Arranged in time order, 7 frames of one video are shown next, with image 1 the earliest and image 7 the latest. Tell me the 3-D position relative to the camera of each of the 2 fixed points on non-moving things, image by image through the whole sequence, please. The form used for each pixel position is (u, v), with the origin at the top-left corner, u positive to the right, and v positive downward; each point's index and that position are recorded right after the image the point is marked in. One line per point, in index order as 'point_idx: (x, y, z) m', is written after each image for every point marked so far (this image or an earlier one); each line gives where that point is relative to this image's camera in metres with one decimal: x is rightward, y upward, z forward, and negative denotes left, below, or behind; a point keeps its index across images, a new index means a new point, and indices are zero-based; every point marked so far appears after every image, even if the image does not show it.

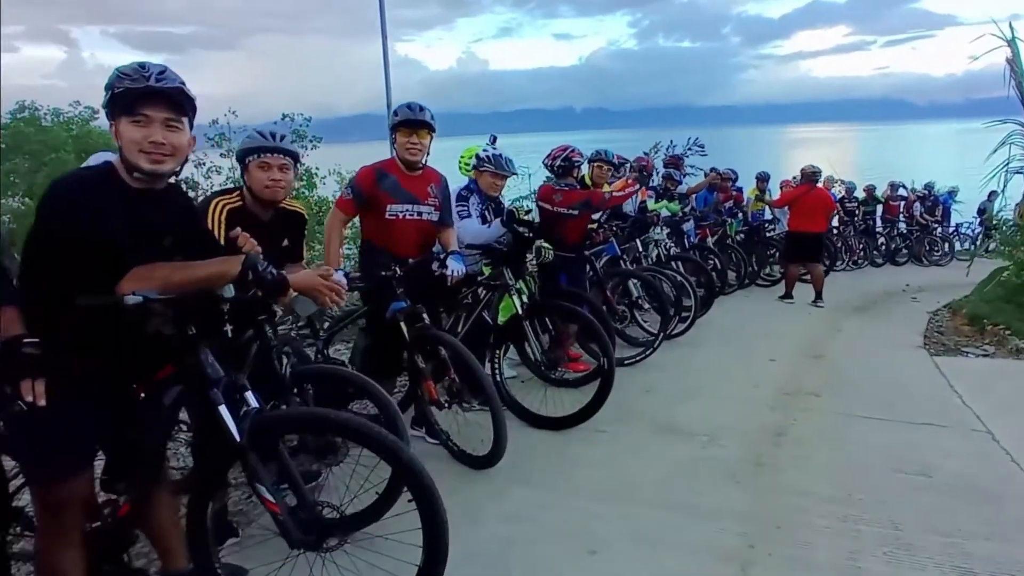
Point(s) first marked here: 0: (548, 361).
0: (+0.2, -0.5, +4.6) m
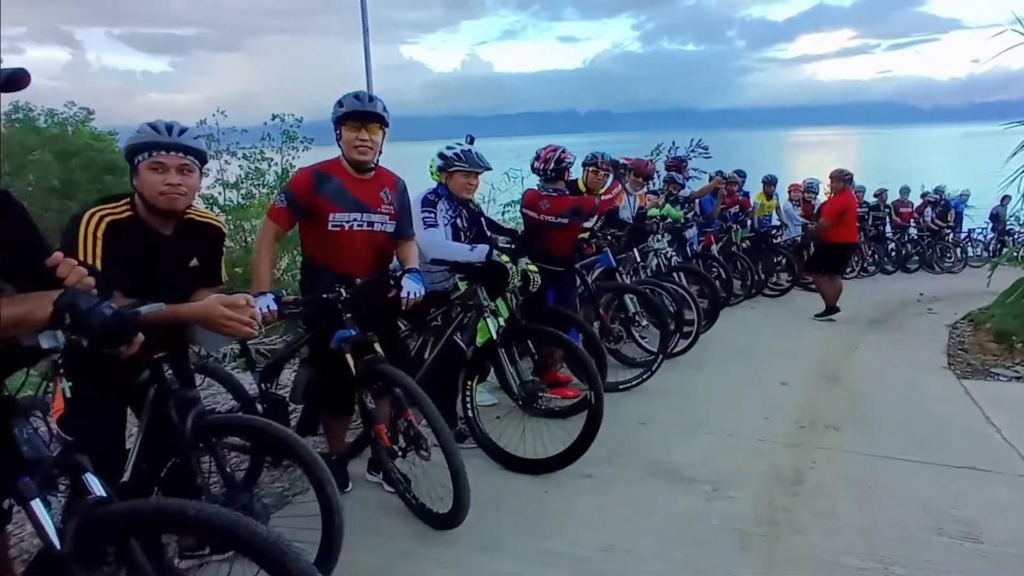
0: (+0.1, -0.6, +4.0) m
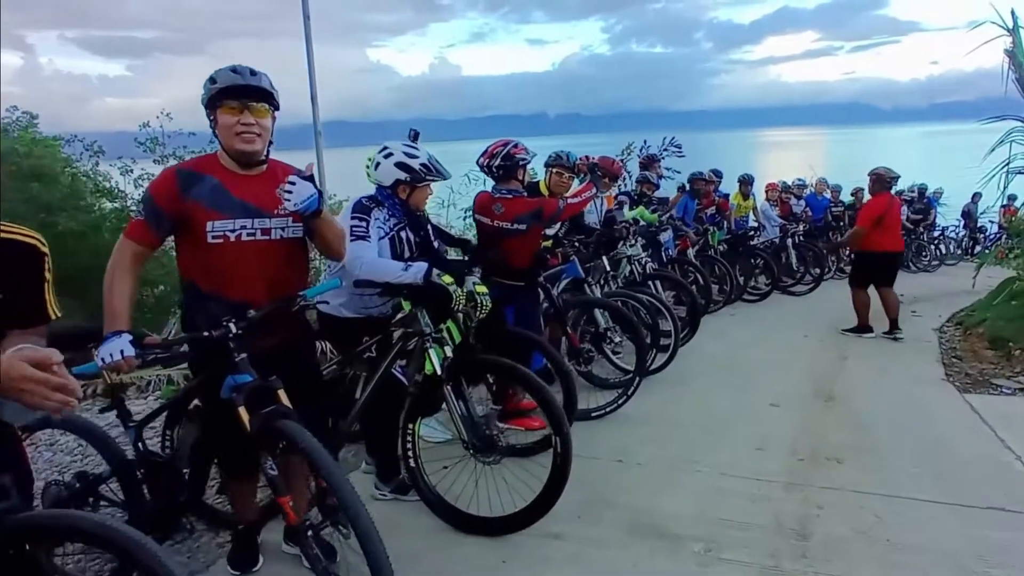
0: (-0.1, -0.7, +3.3) m
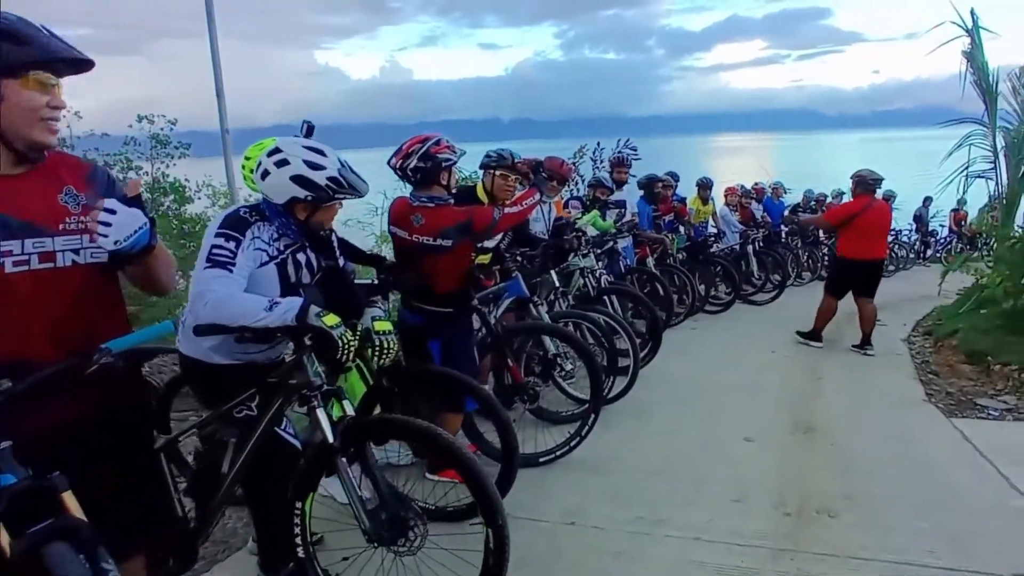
0: (-0.4, -0.8, +2.5) m
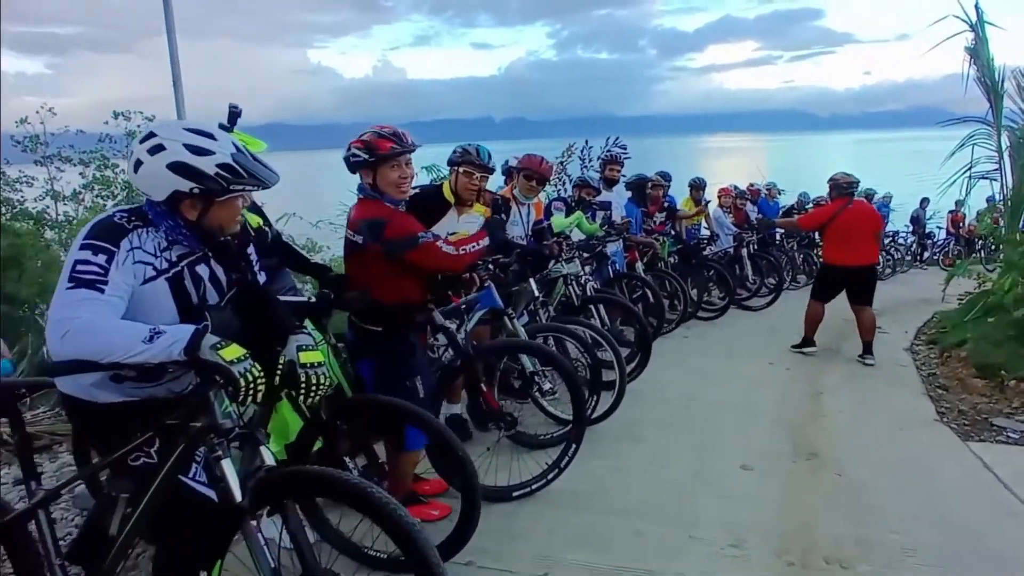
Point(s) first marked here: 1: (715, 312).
0: (-0.5, -0.9, +2.1) m
1: (+2.6, -0.3, +9.4) m
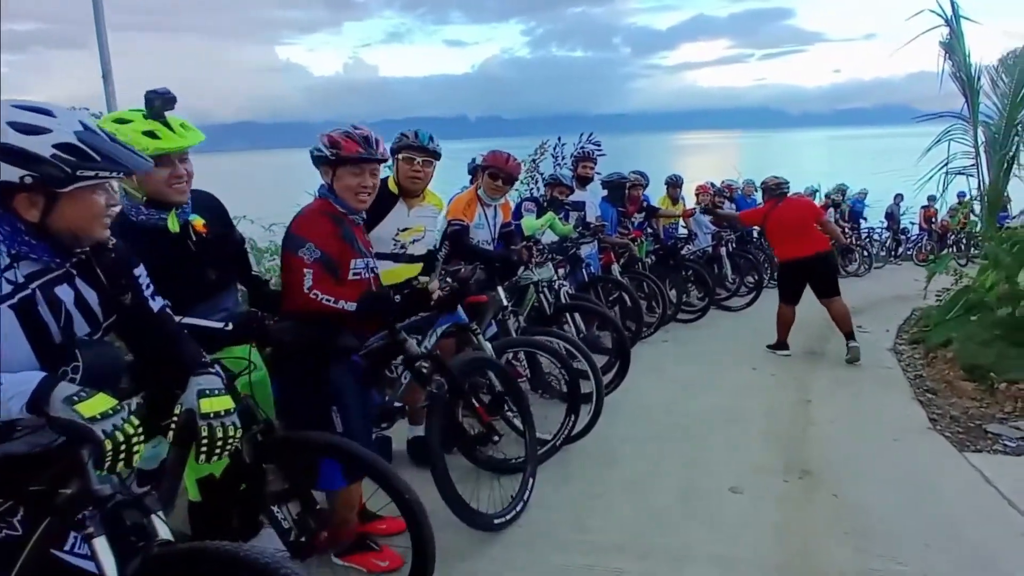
0: (-0.6, -0.9, +1.7) m
1: (+2.2, -0.3, +9.1) m
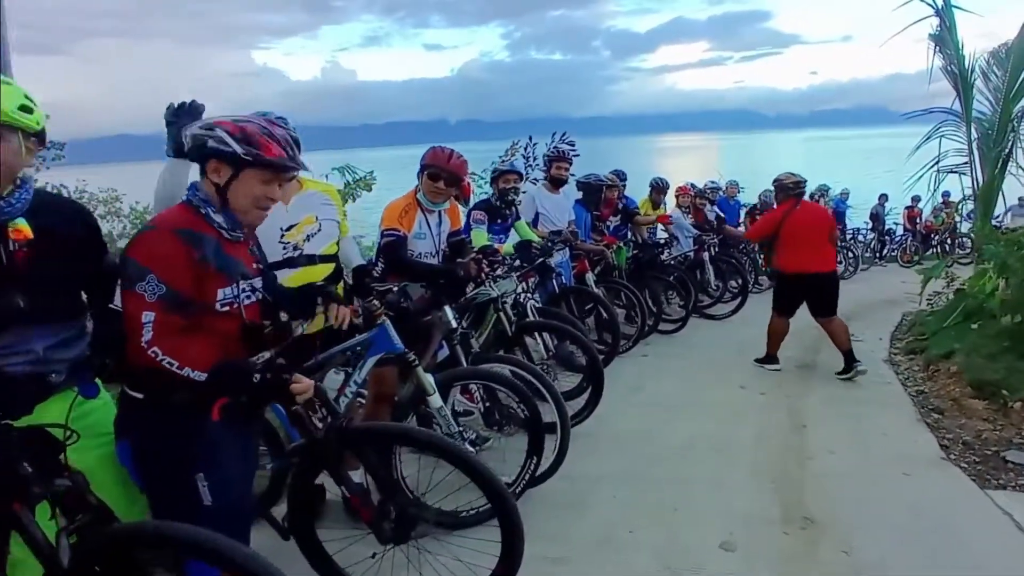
0: (-0.8, -1.0, +1.0) m
1: (+1.9, -0.4, +8.5) m
